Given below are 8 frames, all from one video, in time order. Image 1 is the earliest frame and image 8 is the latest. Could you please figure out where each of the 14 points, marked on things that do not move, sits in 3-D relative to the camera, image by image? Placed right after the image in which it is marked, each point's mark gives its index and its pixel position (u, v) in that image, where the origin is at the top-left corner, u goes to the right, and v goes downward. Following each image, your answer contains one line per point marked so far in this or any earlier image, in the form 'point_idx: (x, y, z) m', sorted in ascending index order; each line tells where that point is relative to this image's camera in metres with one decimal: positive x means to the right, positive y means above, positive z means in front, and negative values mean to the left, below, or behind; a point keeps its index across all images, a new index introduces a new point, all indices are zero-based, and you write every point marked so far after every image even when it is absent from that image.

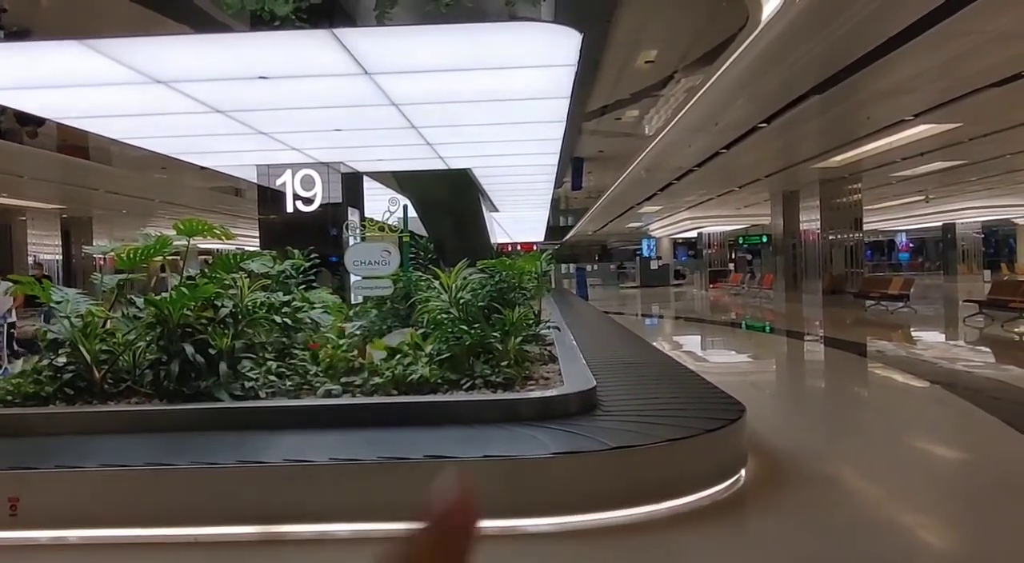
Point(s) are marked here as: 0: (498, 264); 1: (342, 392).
0: (-0.1, +0.1, +6.2) m
1: (-0.9, -0.6, +4.4) m
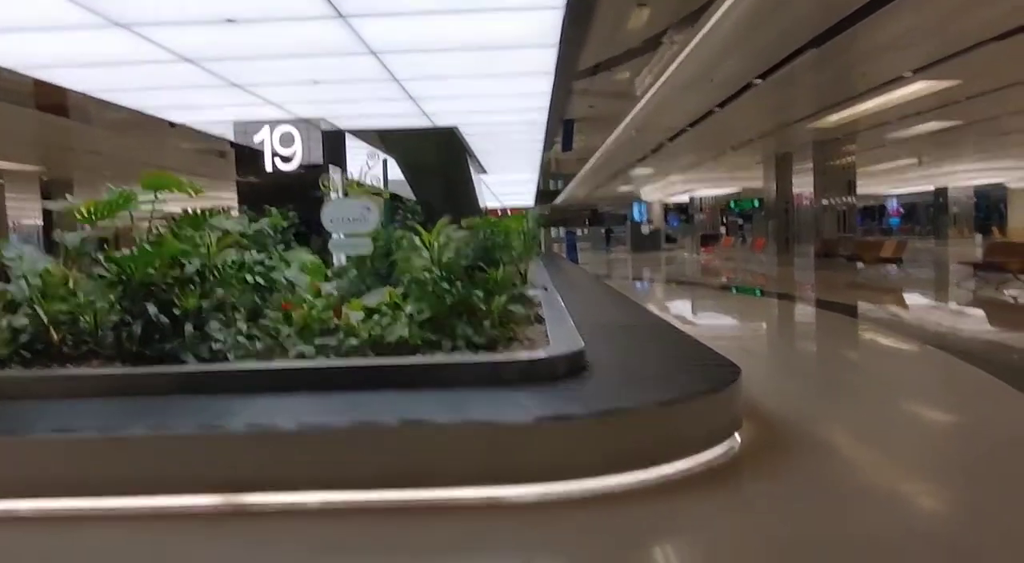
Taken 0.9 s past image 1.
0: (-0.2, +0.4, +5.9) m
1: (-1.0, -0.4, +4.2) m
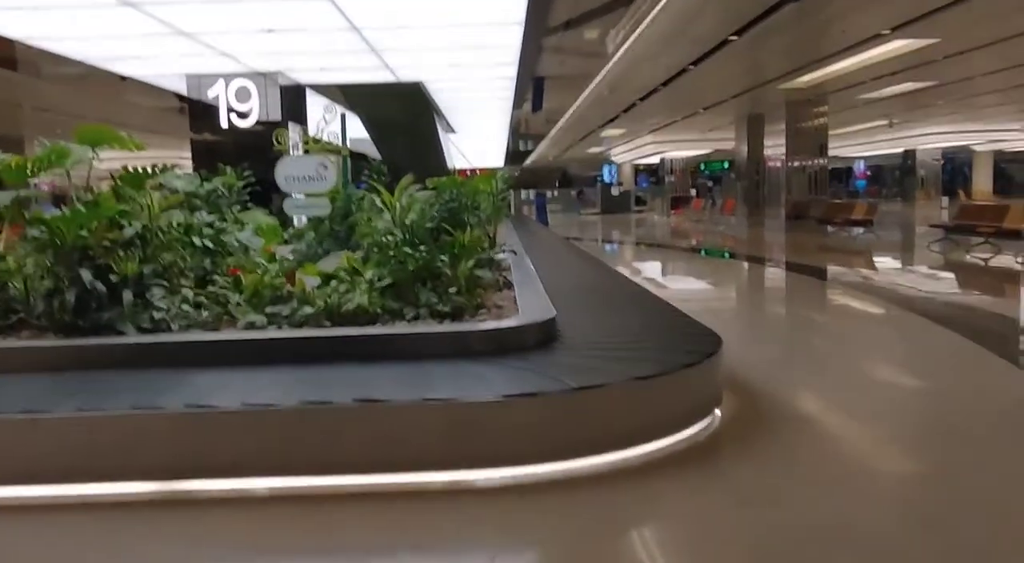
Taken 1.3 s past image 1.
0: (-0.4, +0.7, +5.6) m
1: (-1.1, -0.2, +3.9) m
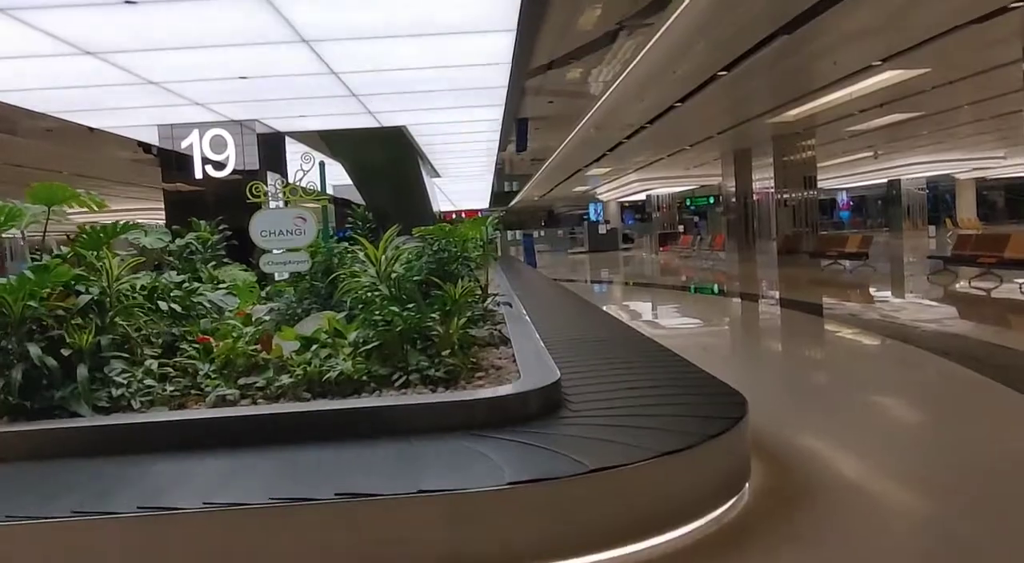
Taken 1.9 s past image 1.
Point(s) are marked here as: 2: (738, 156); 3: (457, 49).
0: (-0.5, +0.3, +5.3) m
1: (-1.1, -0.5, +3.5) m
2: (+5.1, +2.8, +18.5) m
3: (-0.4, +1.6, +5.8) m
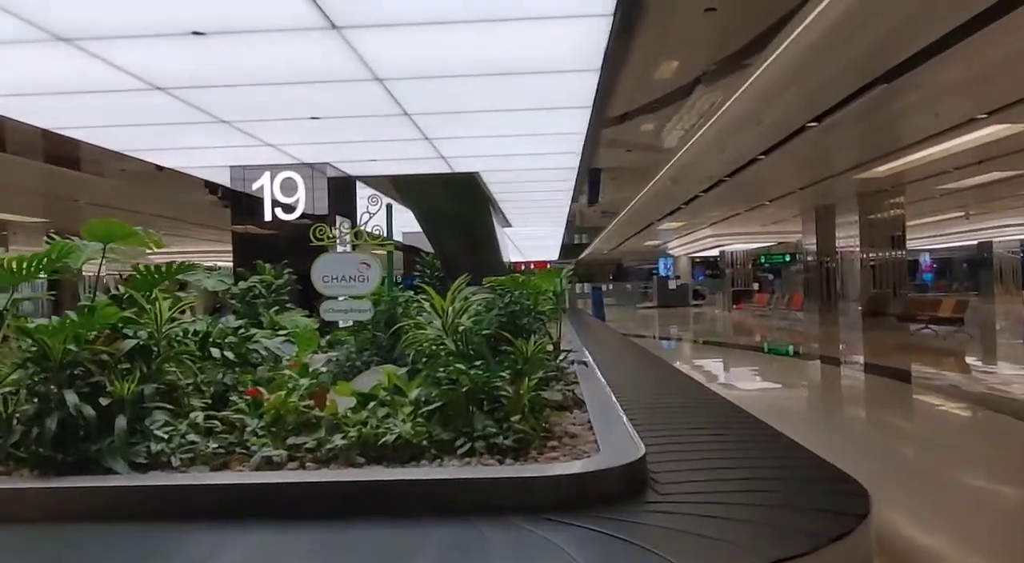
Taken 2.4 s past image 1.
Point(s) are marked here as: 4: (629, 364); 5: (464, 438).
0: (0.0, 0.0, +4.9) m
1: (-0.8, -0.7, +3.1) m
2: (+6.6, +1.5, +17.8) m
3: (+0.2, +1.2, +5.5) m
4: (+1.3, -0.9, +9.3) m
5: (-0.2, -0.6, +3.2) m
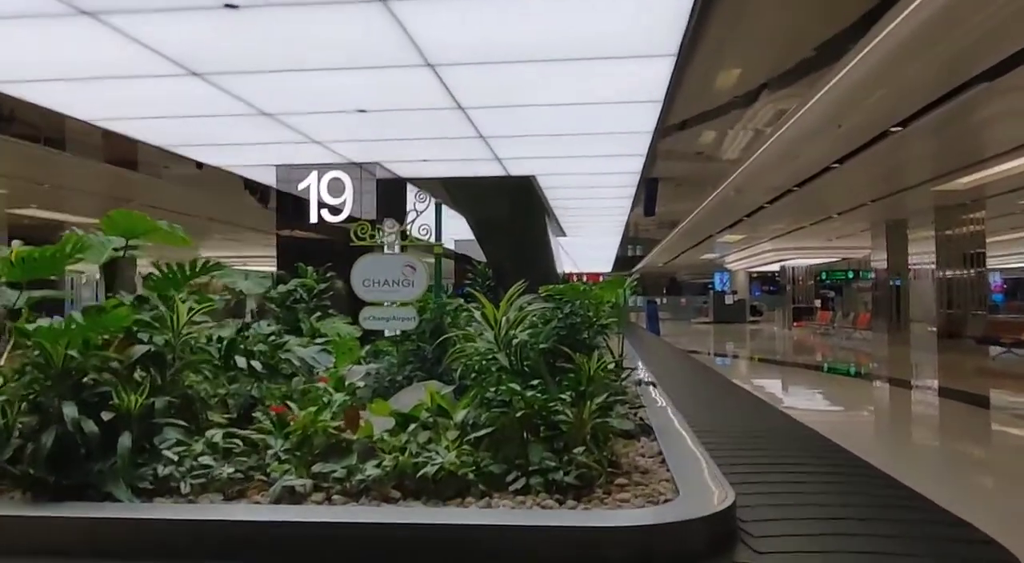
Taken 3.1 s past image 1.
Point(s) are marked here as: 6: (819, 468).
0: (+0.3, 0.0, +4.5) m
1: (-0.6, -0.7, +2.7) m
2: (+7.7, +1.1, +16.9) m
3: (+0.5, +1.2, +5.0) m
4: (+1.8, -1.0, +8.8) m
5: (0.0, -0.6, +2.7) m
6: (+1.5, -0.8, +3.9) m
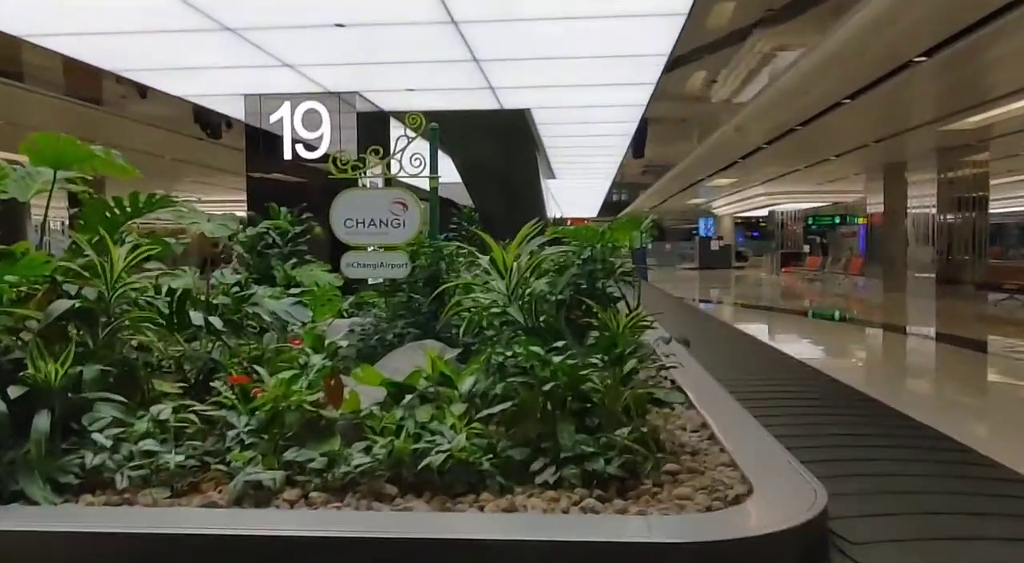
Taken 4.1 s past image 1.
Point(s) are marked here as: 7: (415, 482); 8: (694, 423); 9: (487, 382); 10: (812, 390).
0: (+0.3, +0.2, +3.9) m
1: (-0.6, -0.5, +2.1) m
2: (+7.5, +2.2, +16.4) m
3: (+0.6, +1.5, +4.3) m
4: (+1.8, -0.5, +8.2) m
5: (+0.1, -0.5, +2.2) m
6: (+1.5, -0.6, +3.4) m
7: (-0.2, -0.5, +2.1) m
8: (+0.6, -0.5, +2.8) m
9: (-0.1, -0.3, +2.4) m
10: (+1.6, -0.6, +4.4) m
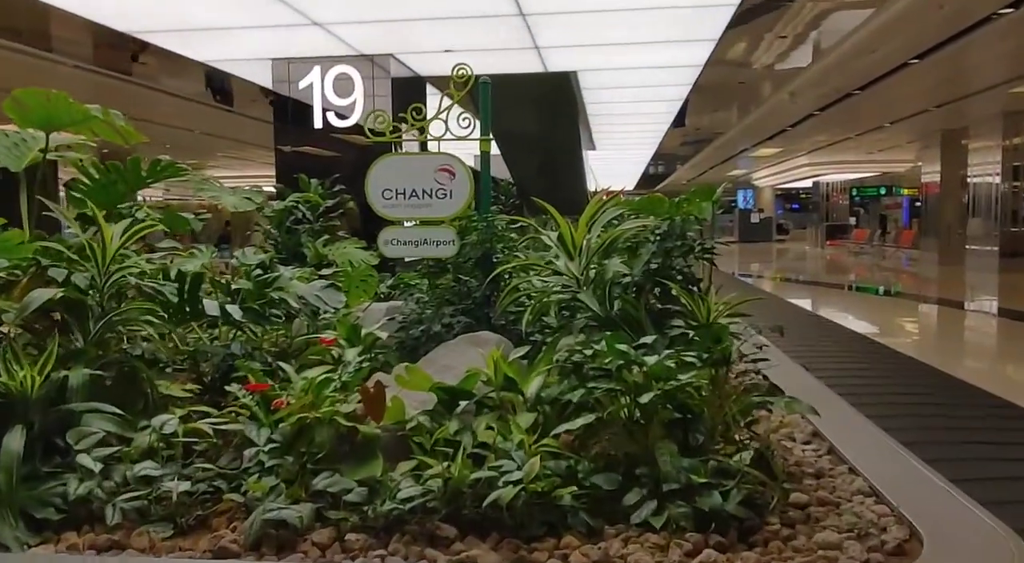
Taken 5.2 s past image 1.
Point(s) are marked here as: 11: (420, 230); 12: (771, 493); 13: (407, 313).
0: (+0.6, +0.3, +3.4) m
1: (-0.4, -0.5, +1.7) m
2: (+8.2, +2.7, +15.6) m
3: (+0.8, +1.6, +3.8) m
4: (+2.2, -0.2, +7.7) m
5: (+0.3, -0.4, +1.7) m
6: (+1.7, -0.5, +2.9) m
7: (-0.1, -0.5, +1.7) m
8: (+0.8, -0.4, +2.4) m
9: (+0.1, -0.2, +2.0) m
10: (+1.8, -0.5, +3.9) m
11: (-0.3, +0.2, +3.0) m
12: (+0.5, -0.4, +1.8) m
13: (-0.4, -0.1, +3.1) m
